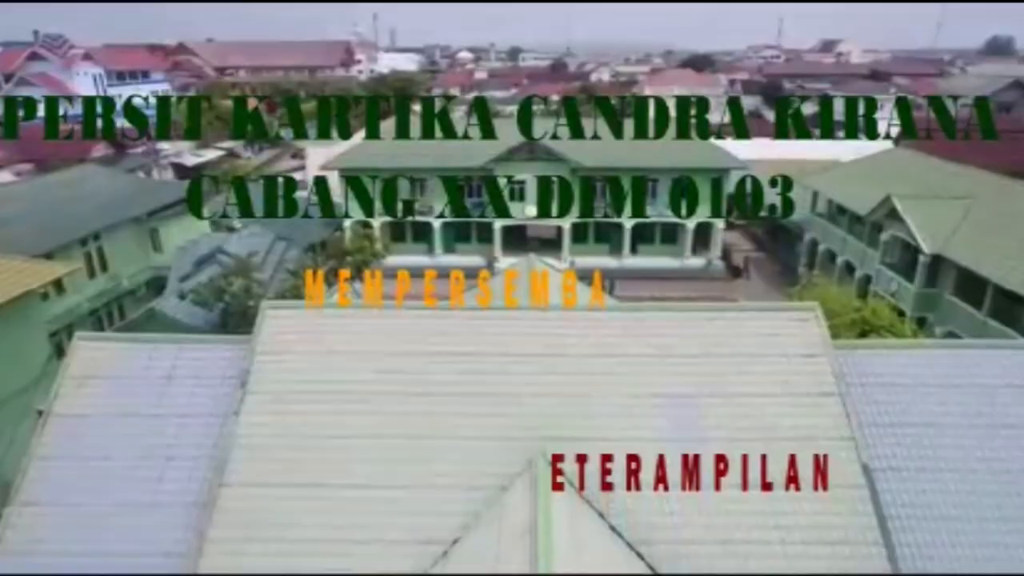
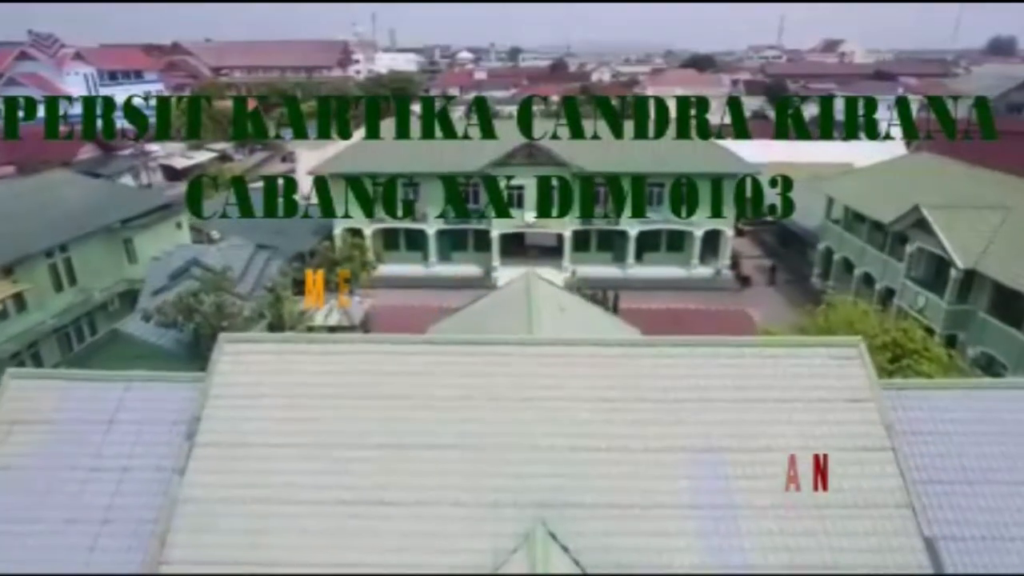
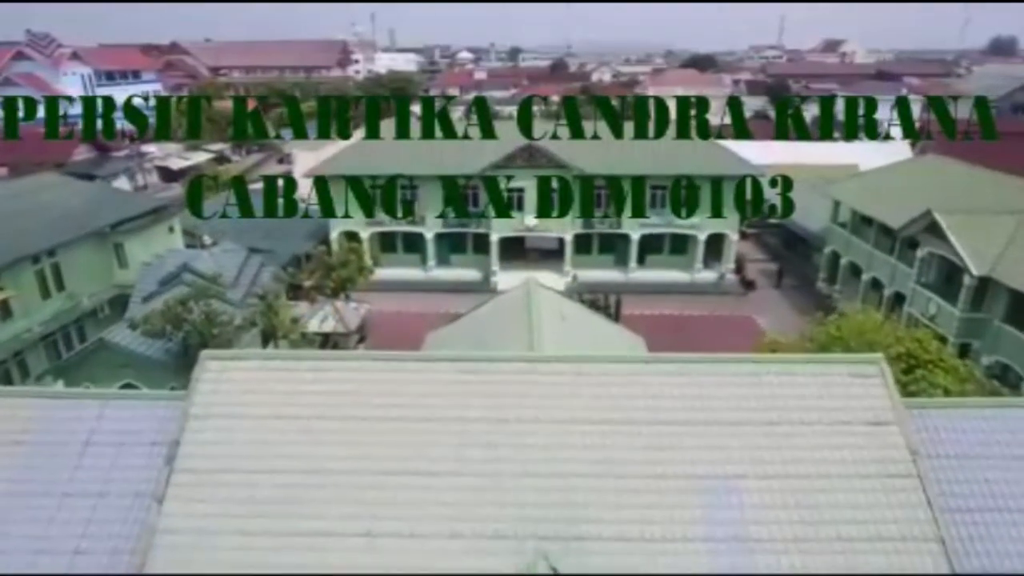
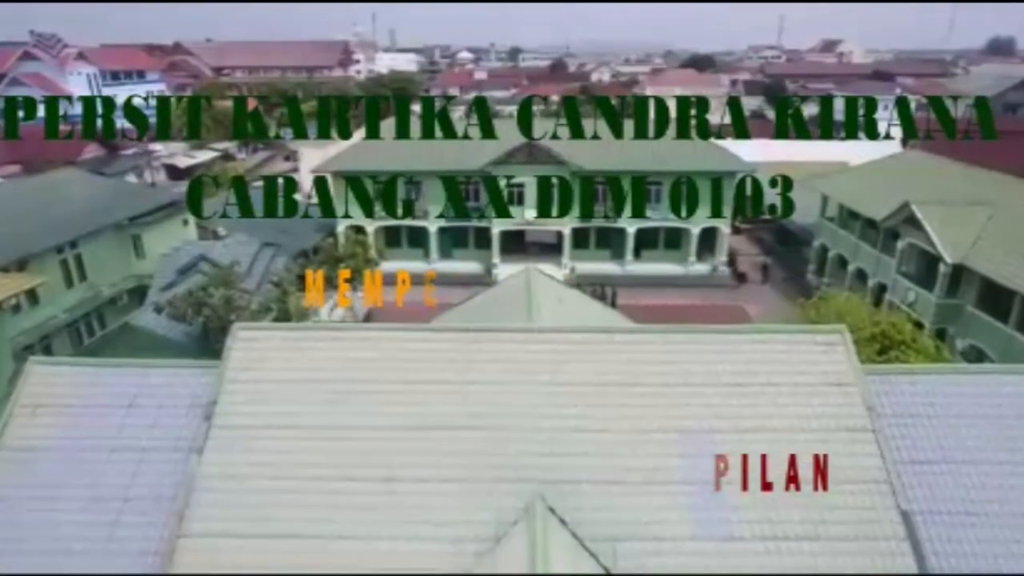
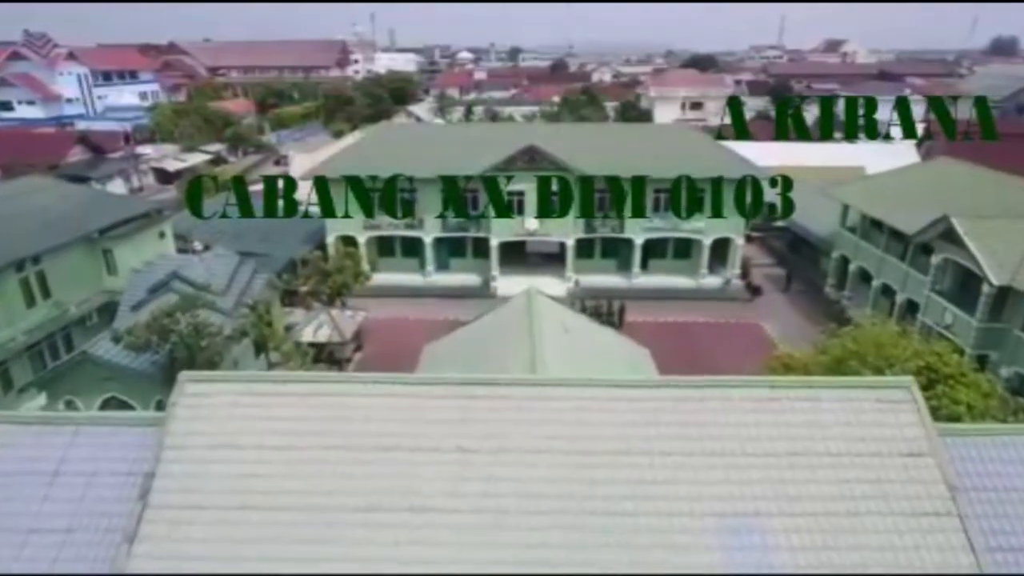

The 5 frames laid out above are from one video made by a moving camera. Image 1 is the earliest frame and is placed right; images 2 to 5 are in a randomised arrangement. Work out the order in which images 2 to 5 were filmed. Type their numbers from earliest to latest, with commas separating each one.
4, 2, 3, 5
